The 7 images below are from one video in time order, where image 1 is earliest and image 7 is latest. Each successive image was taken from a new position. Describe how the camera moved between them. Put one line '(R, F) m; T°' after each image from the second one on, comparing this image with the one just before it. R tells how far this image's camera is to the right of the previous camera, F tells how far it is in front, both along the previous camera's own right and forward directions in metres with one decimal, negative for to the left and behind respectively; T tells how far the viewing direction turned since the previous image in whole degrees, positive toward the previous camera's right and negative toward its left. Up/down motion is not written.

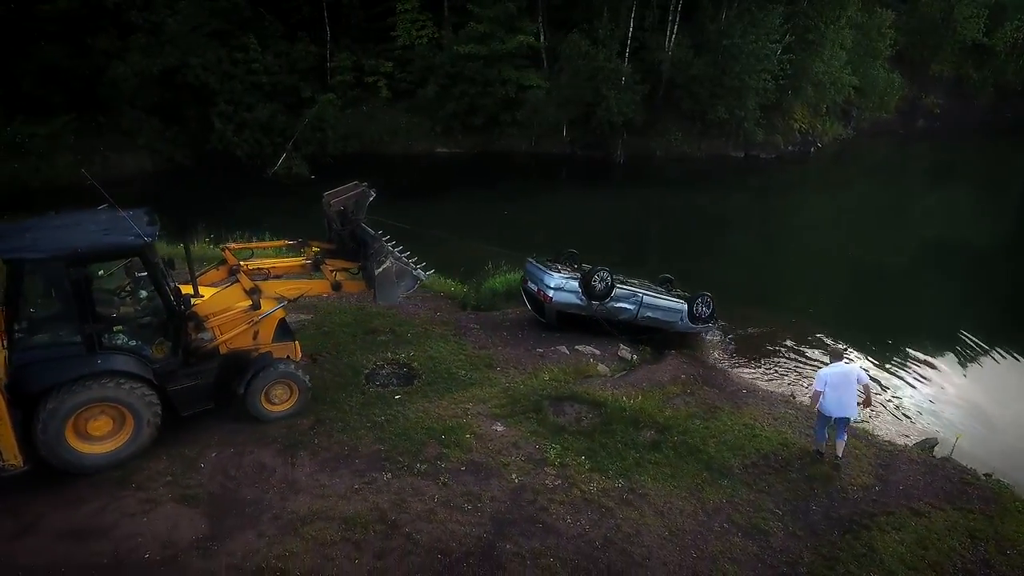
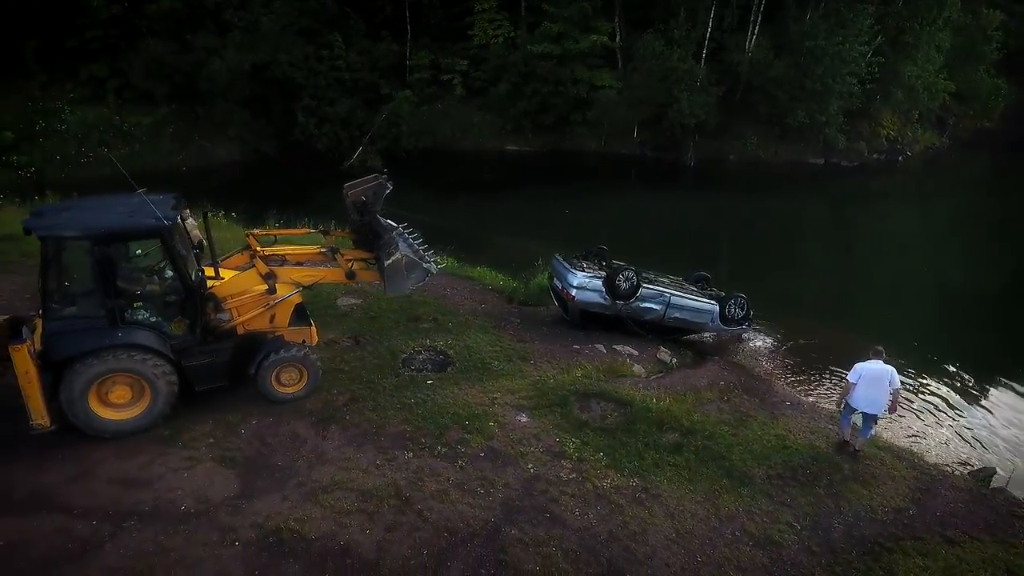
(+0.5, -0.1) m; -7°
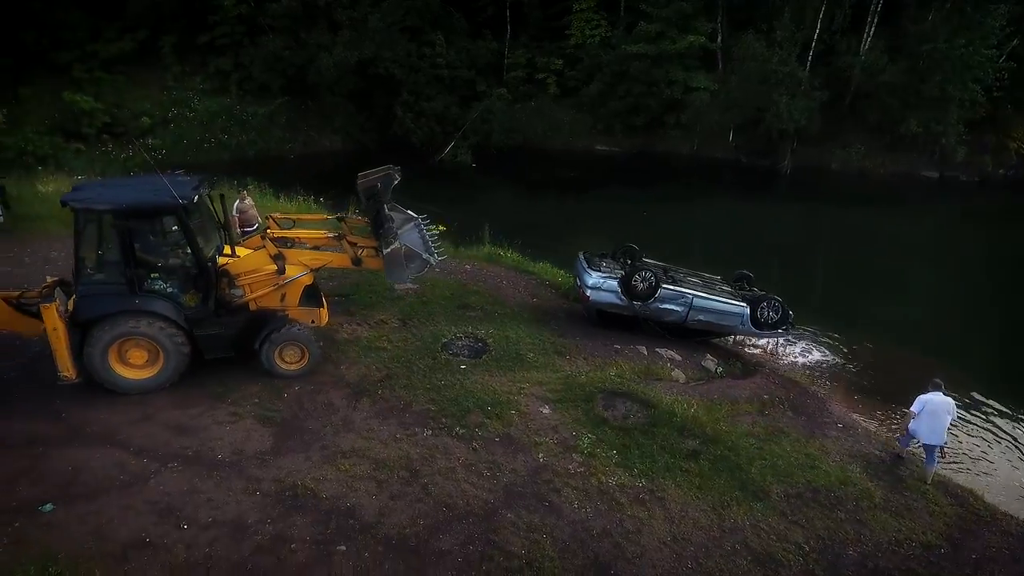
(+0.8, -0.1) m; -9°
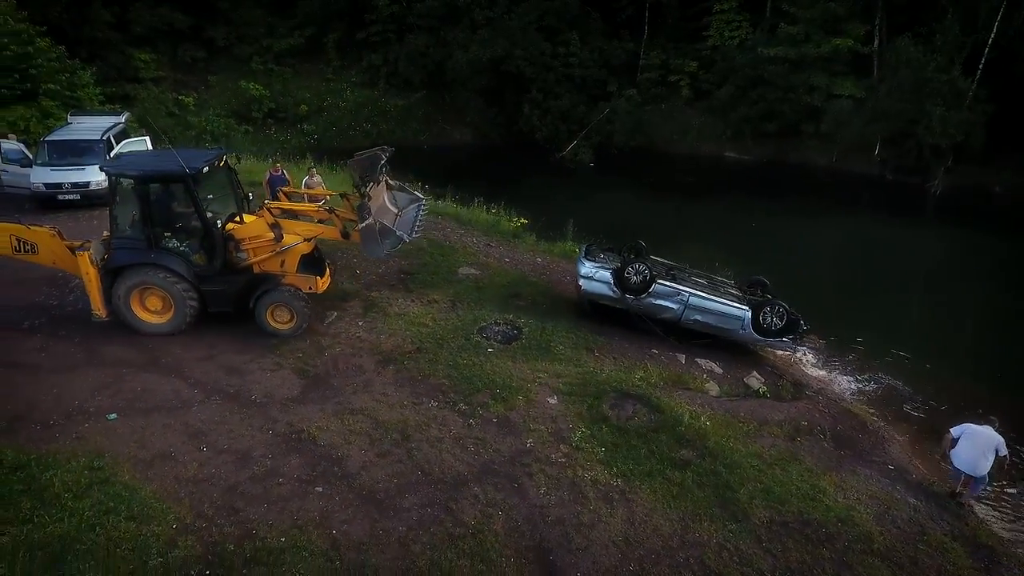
(+1.6, -0.1) m; -13°
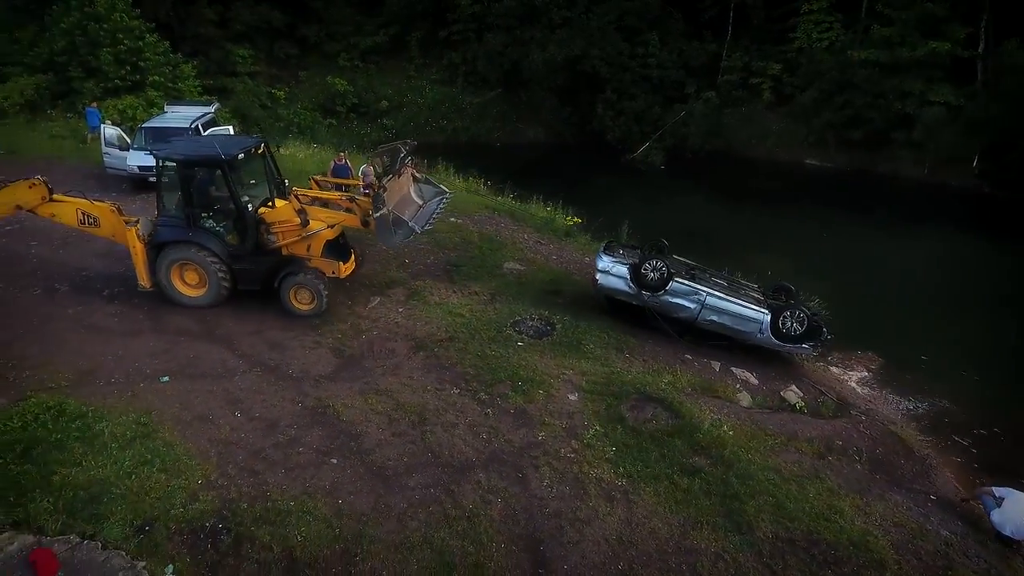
(+0.7, -0.1) m; -7°
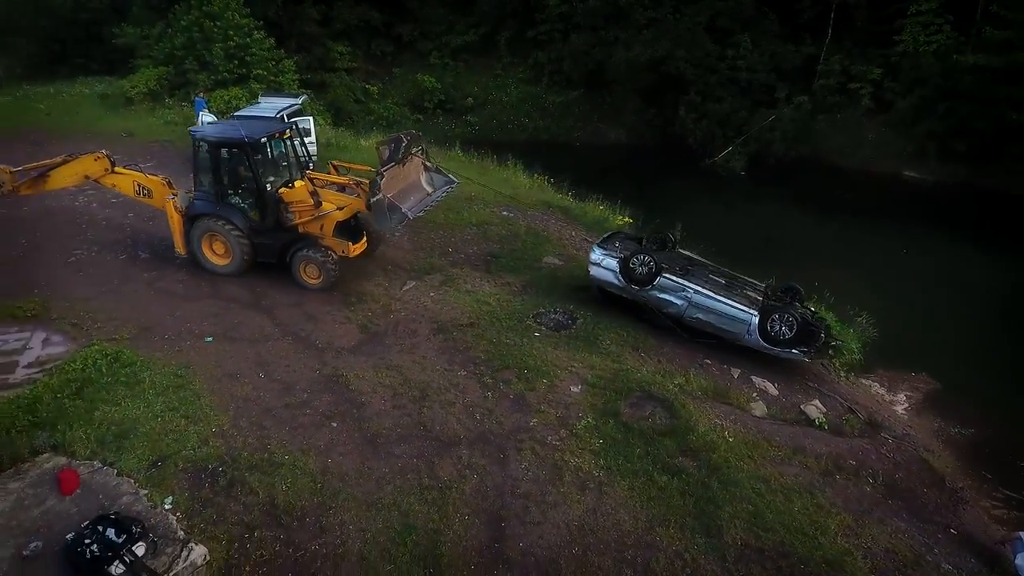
(+1.1, -0.1) m; -9°
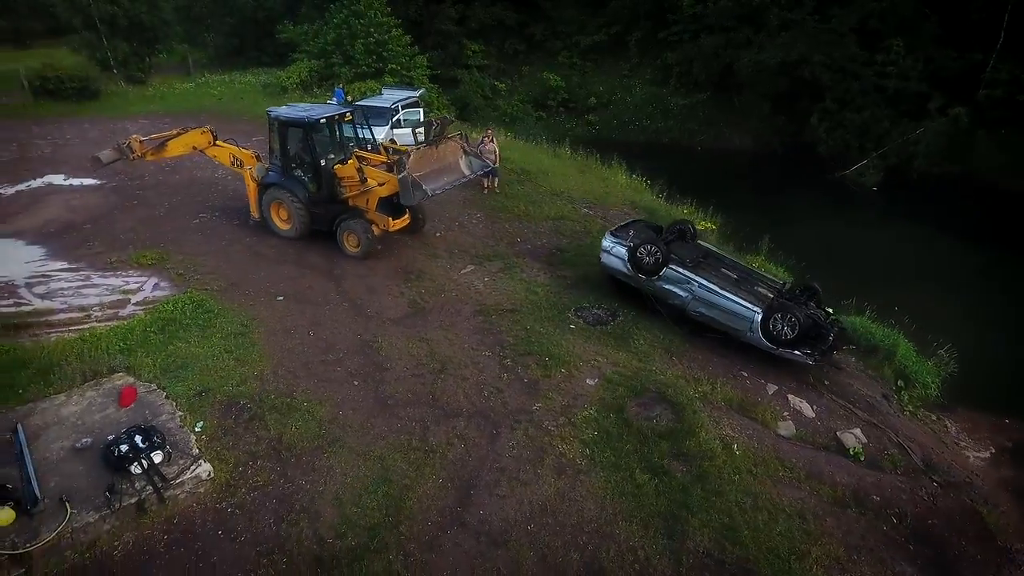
(+1.4, -0.1) m; -12°
